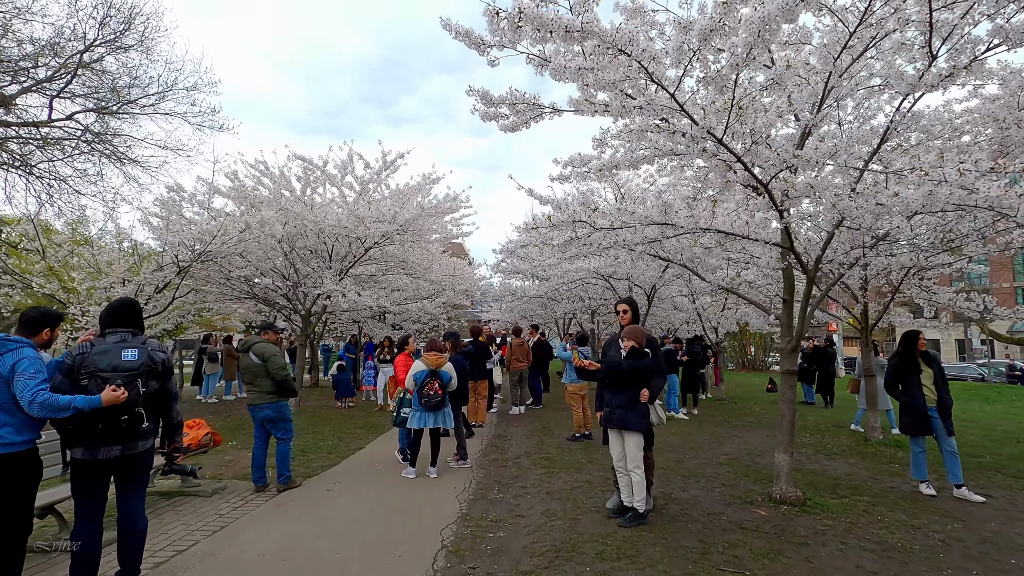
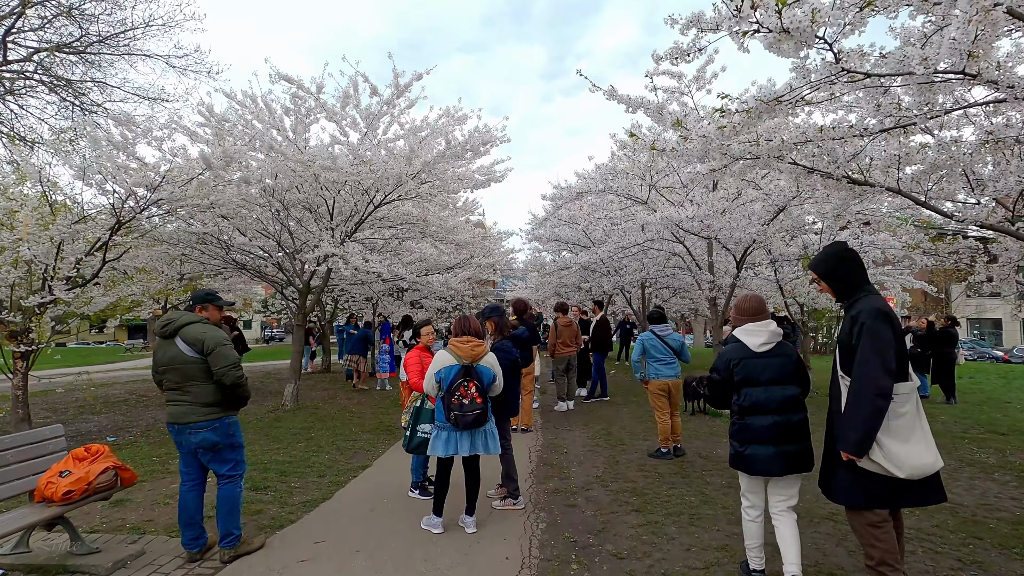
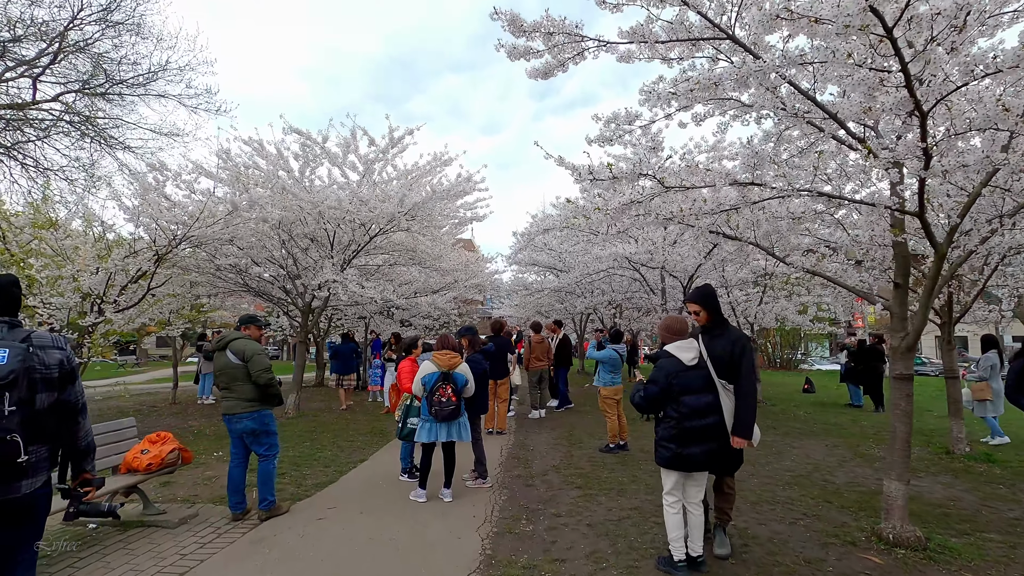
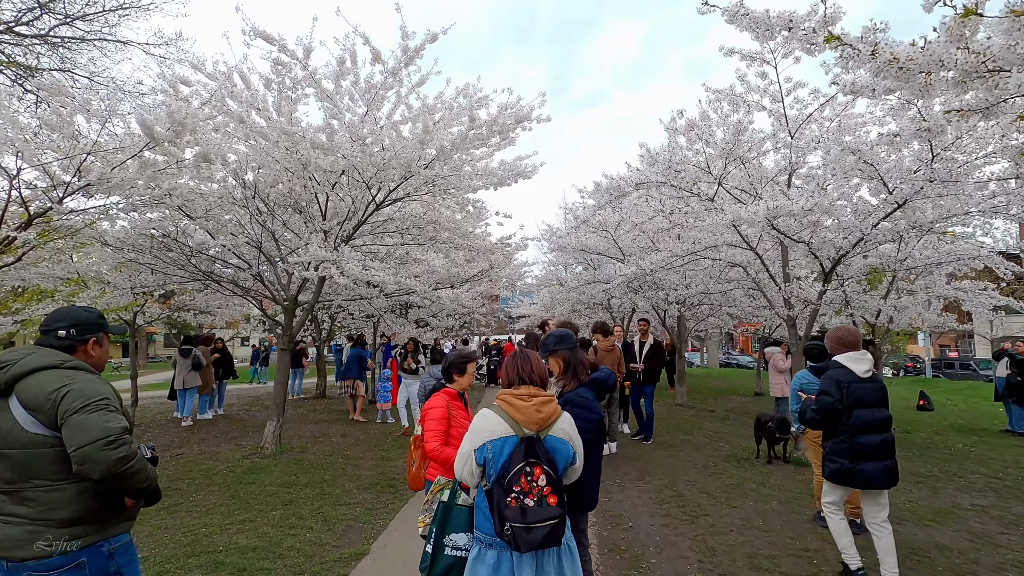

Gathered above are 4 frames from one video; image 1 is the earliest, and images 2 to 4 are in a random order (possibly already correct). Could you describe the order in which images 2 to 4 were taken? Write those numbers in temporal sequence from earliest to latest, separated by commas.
3, 2, 4
